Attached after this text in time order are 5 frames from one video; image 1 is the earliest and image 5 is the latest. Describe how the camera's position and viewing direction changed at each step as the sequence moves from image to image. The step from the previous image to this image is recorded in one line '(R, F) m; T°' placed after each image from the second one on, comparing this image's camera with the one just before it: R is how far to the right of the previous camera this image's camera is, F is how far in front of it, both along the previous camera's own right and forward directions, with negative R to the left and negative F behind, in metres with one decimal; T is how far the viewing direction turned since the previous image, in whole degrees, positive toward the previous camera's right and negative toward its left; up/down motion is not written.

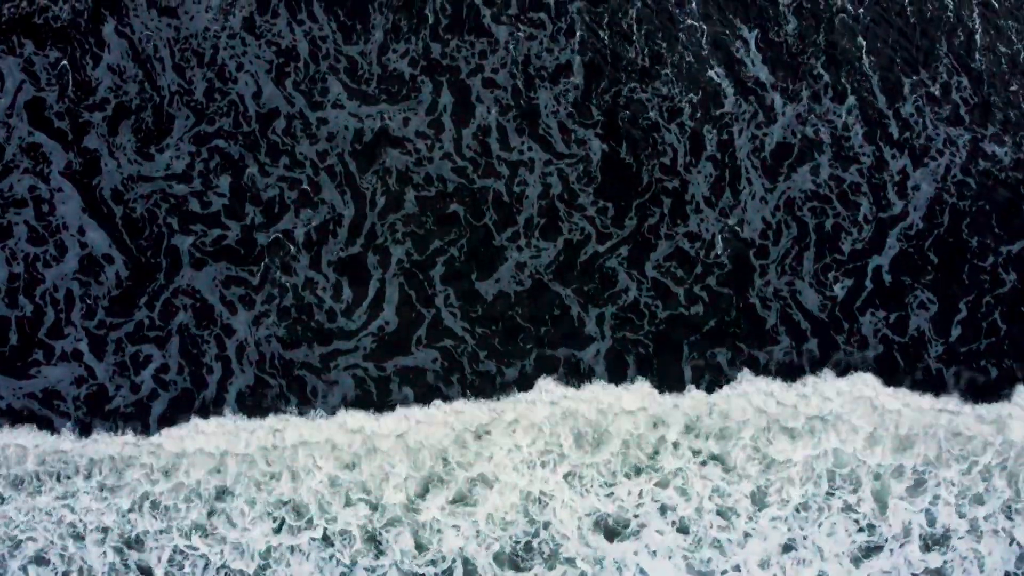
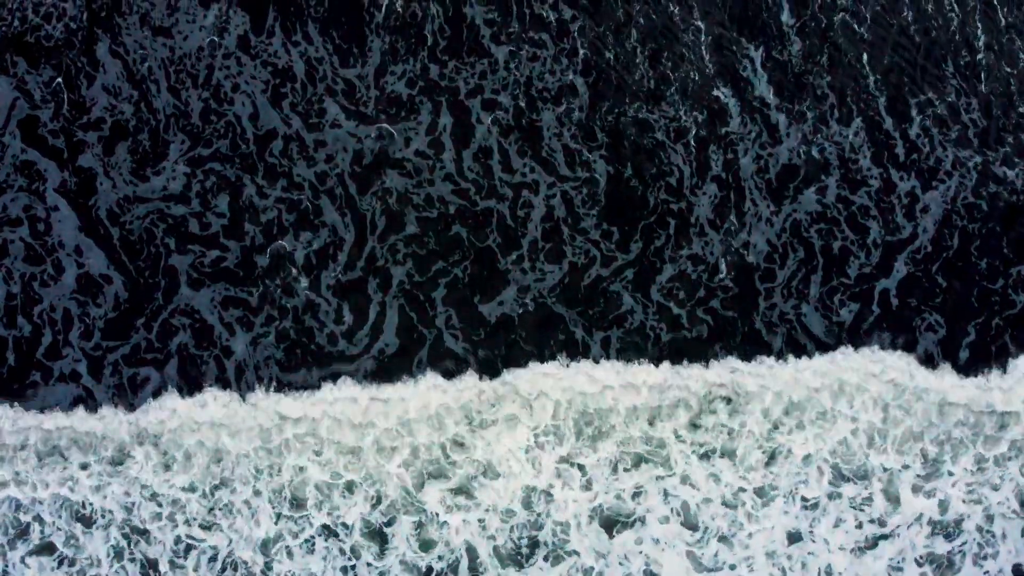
(+0.2, +0.9) m; 0°
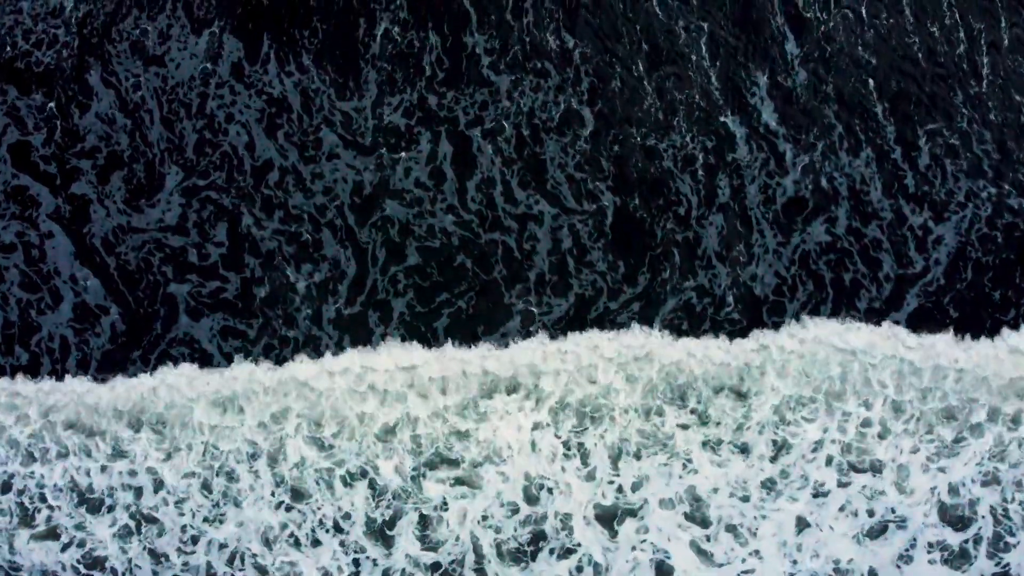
(+0.2, +1.2) m; -1°
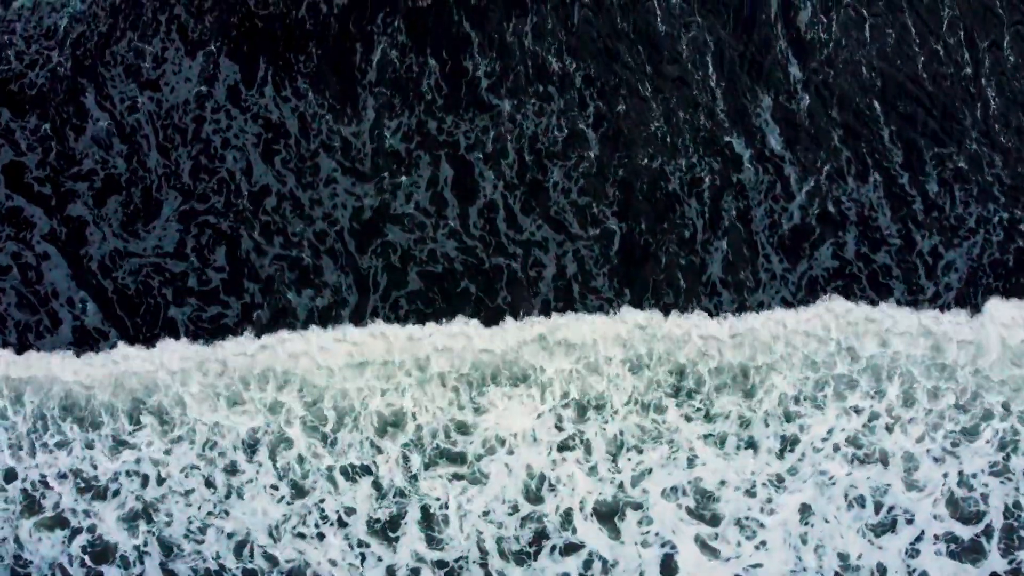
(+0.2, +0.9) m; 0°
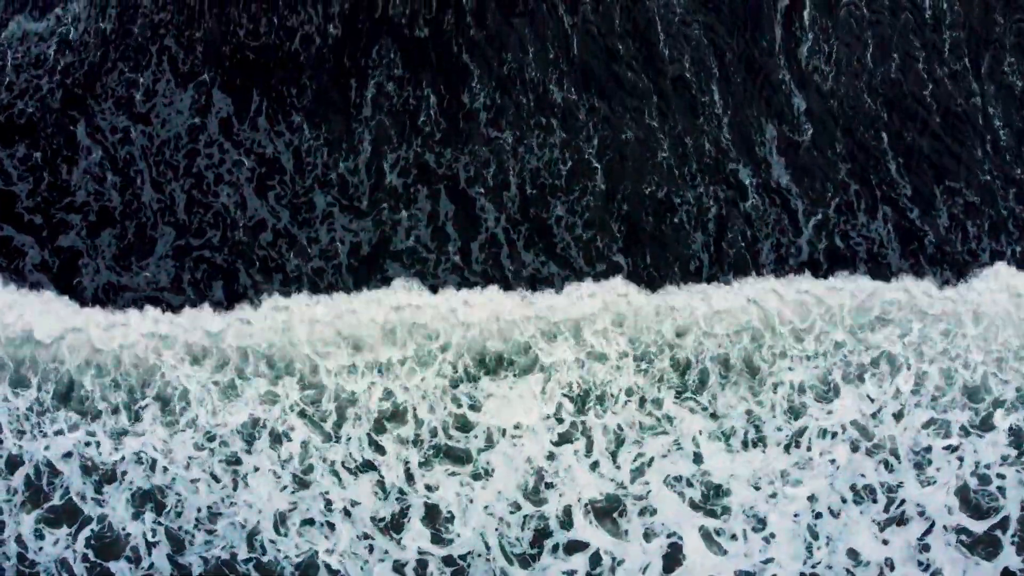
(+0.2, +1.2) m; 0°
